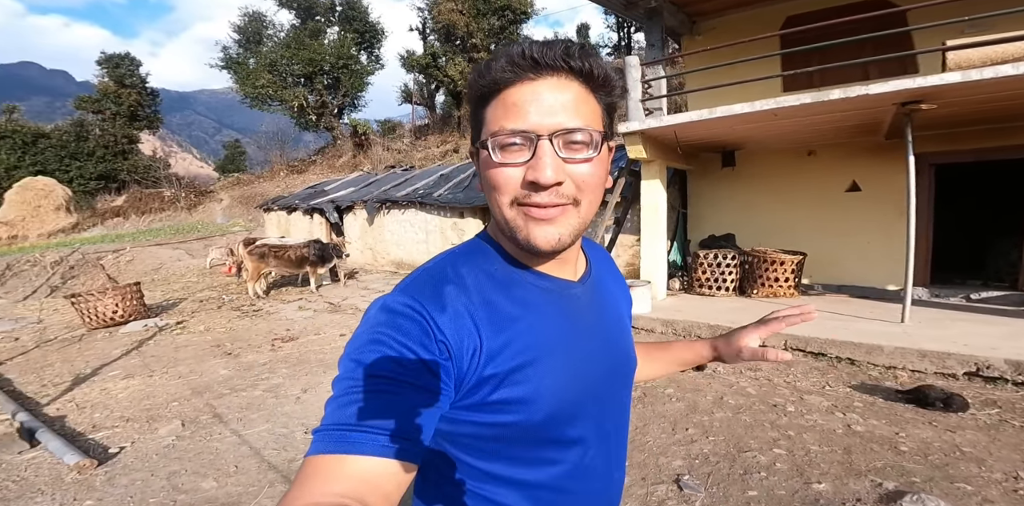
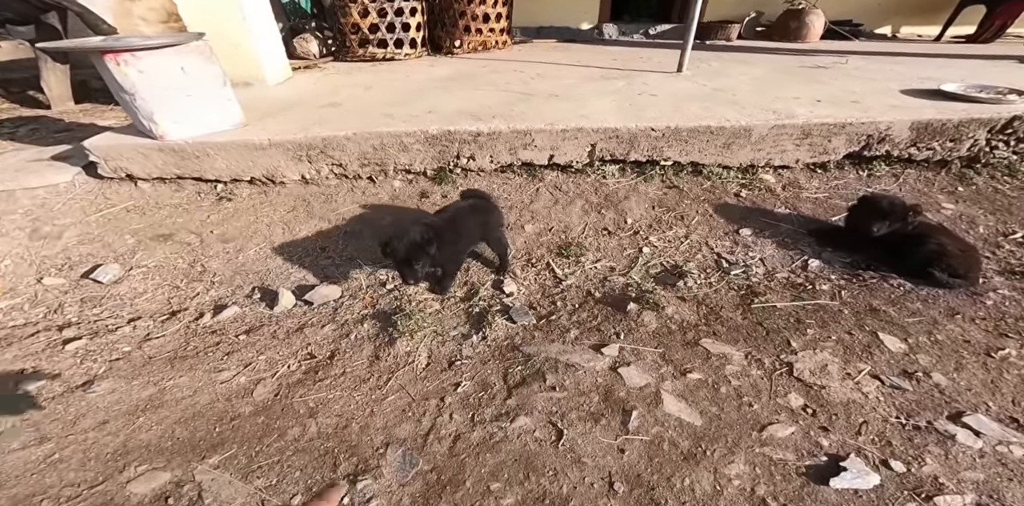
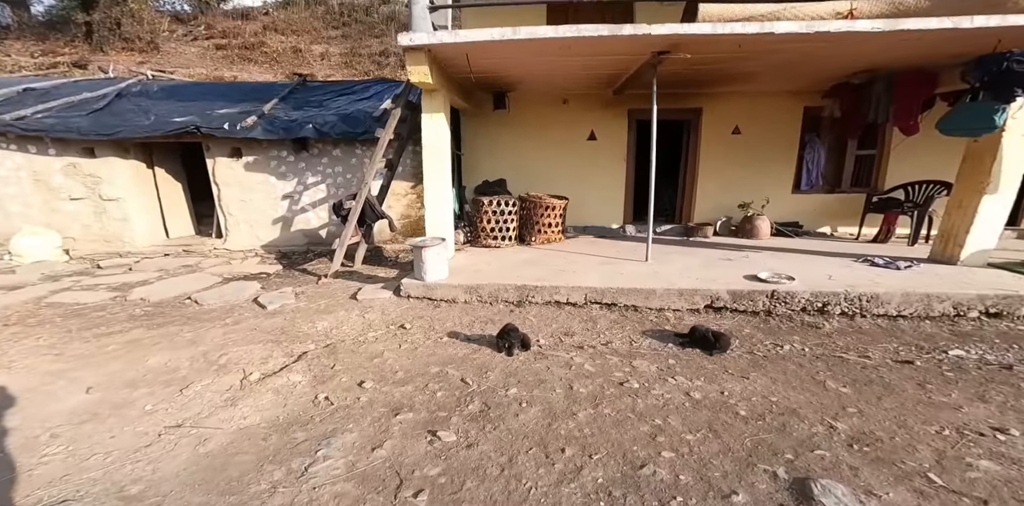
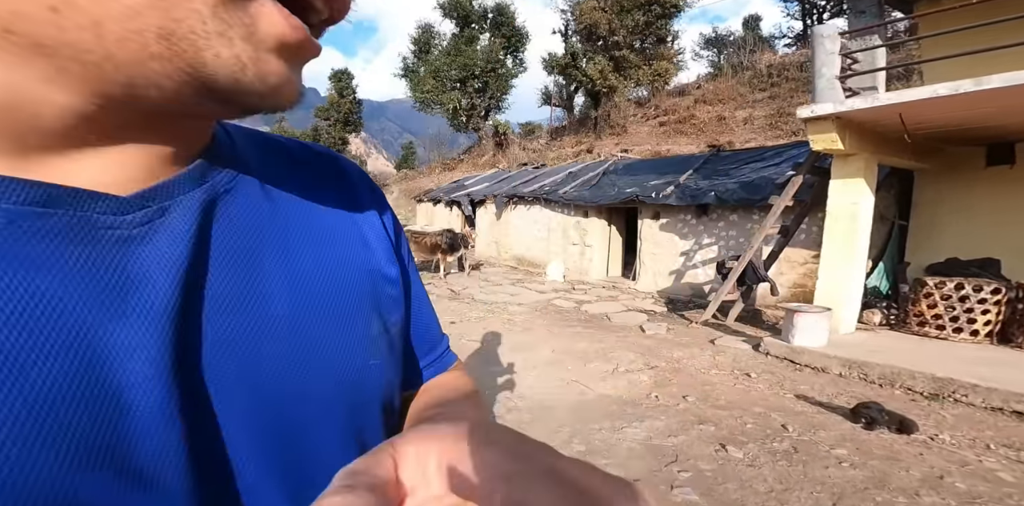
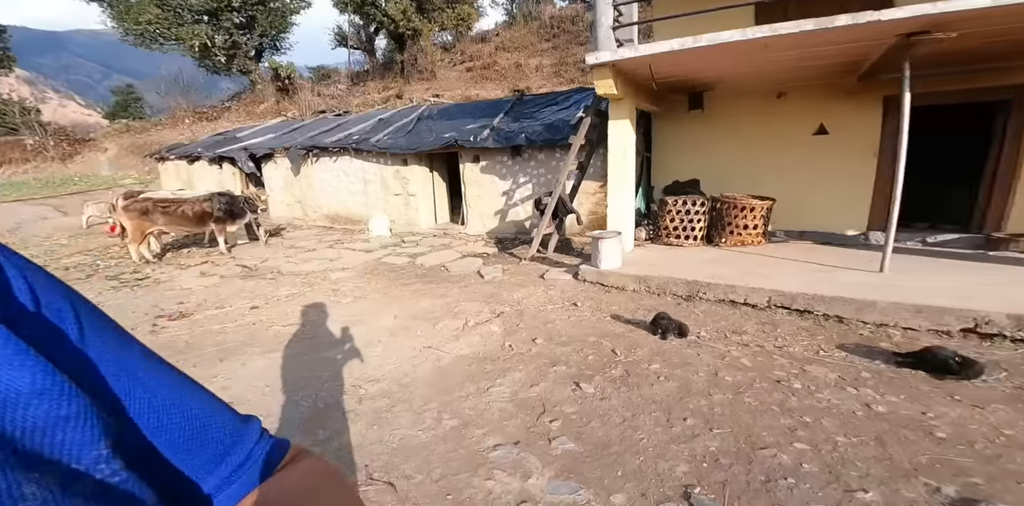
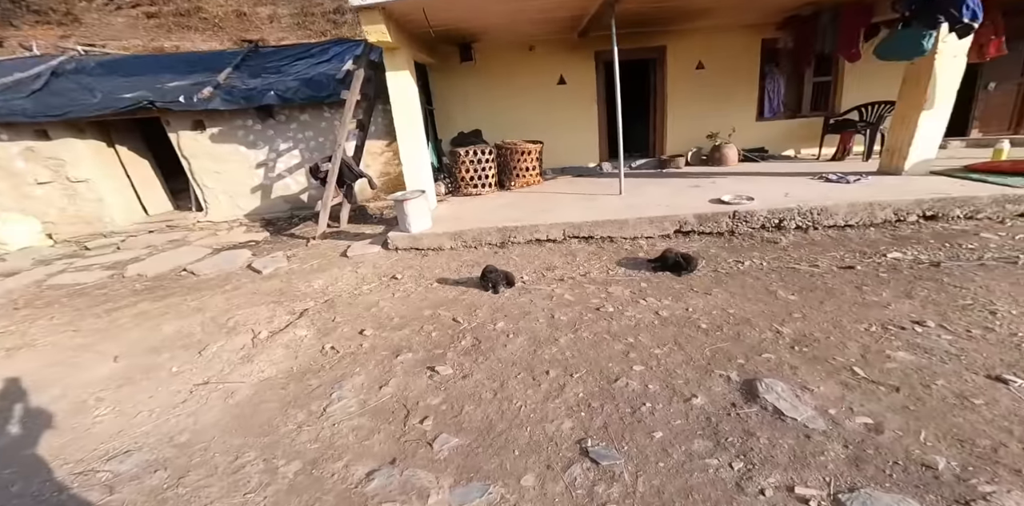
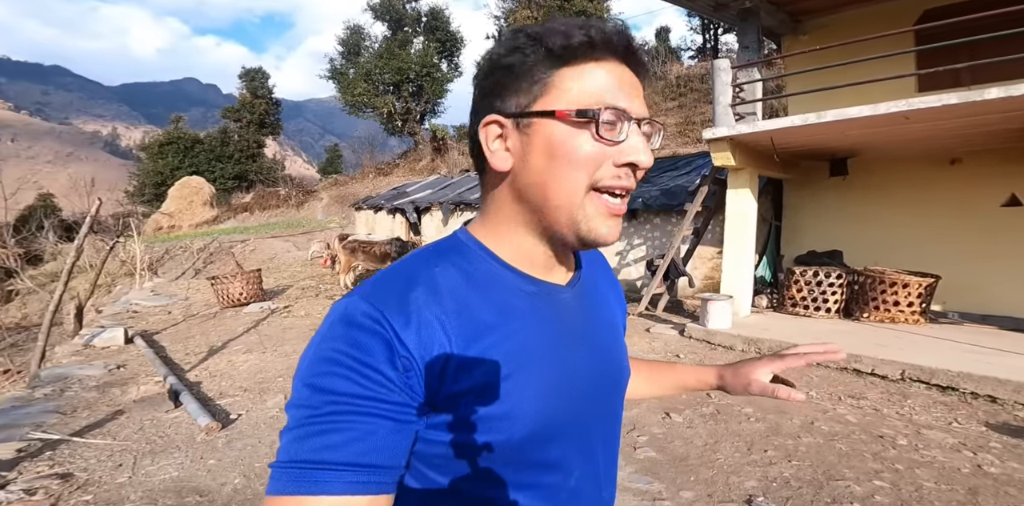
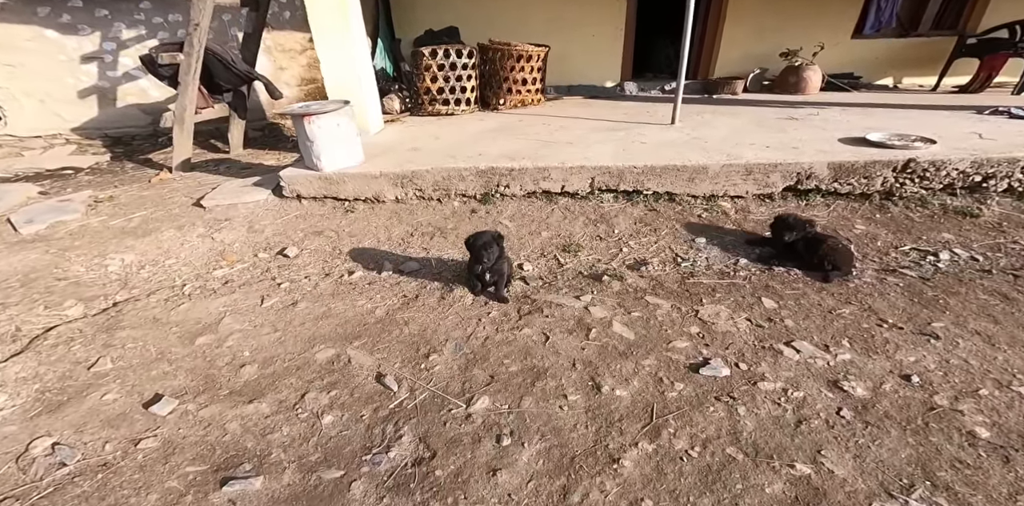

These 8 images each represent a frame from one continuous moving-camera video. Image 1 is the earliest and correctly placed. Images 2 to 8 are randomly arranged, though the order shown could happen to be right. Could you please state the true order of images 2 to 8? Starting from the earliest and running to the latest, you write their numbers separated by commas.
7, 4, 5, 6, 3, 8, 2
